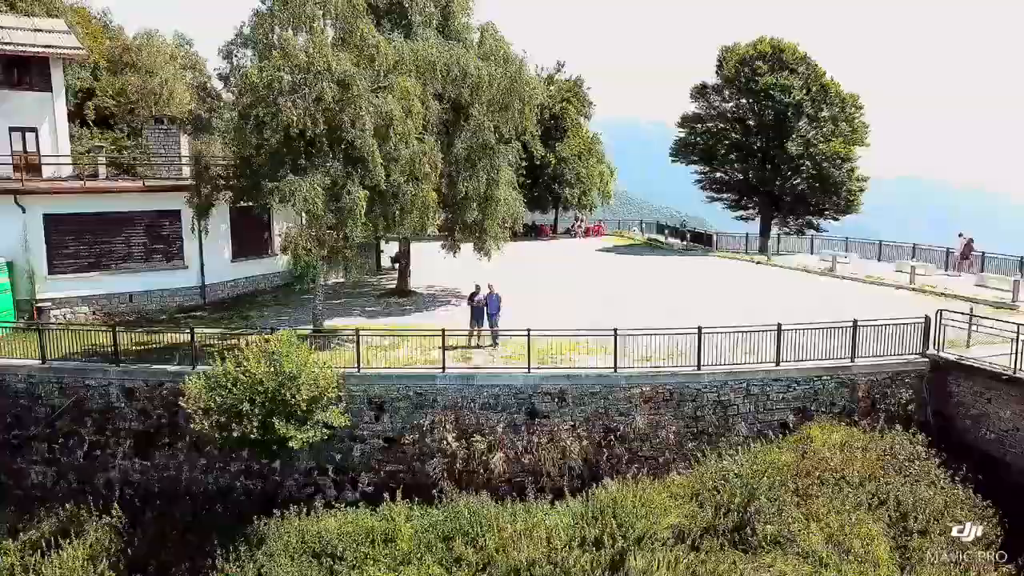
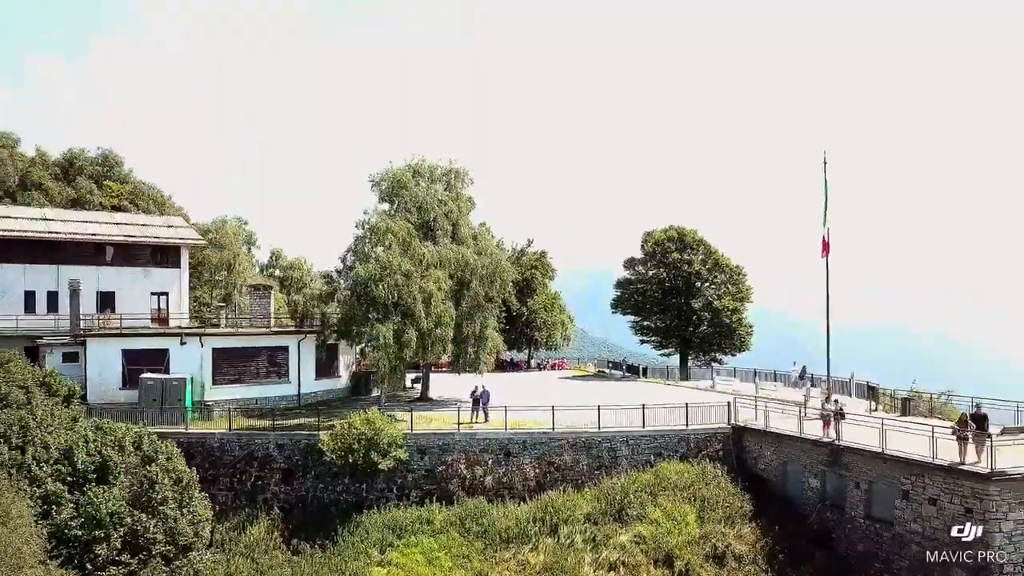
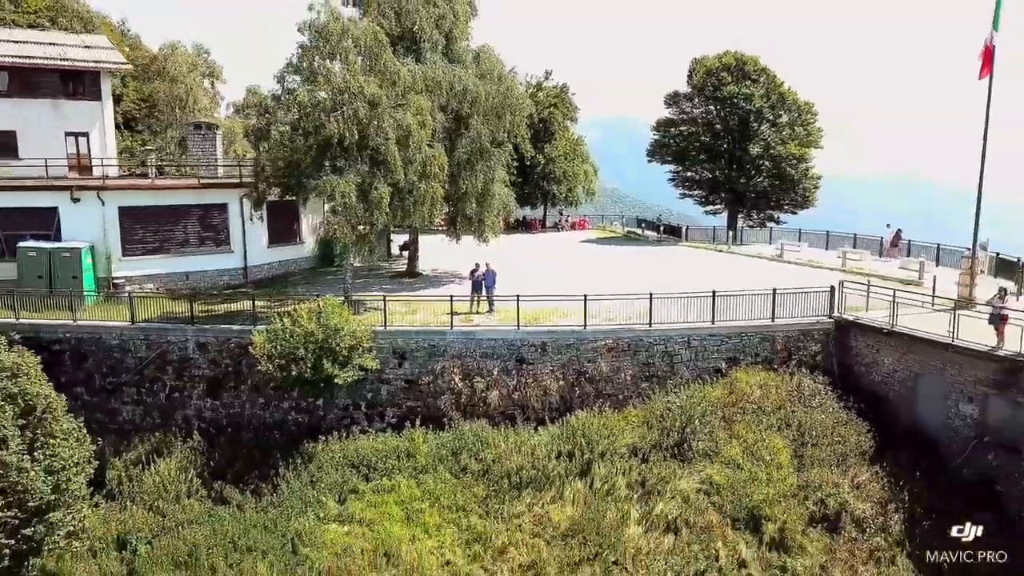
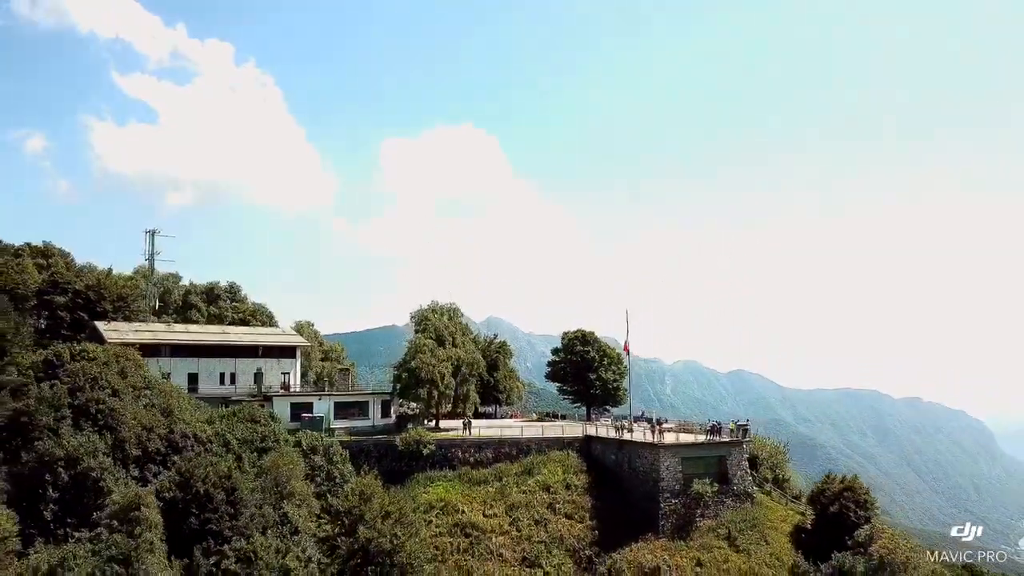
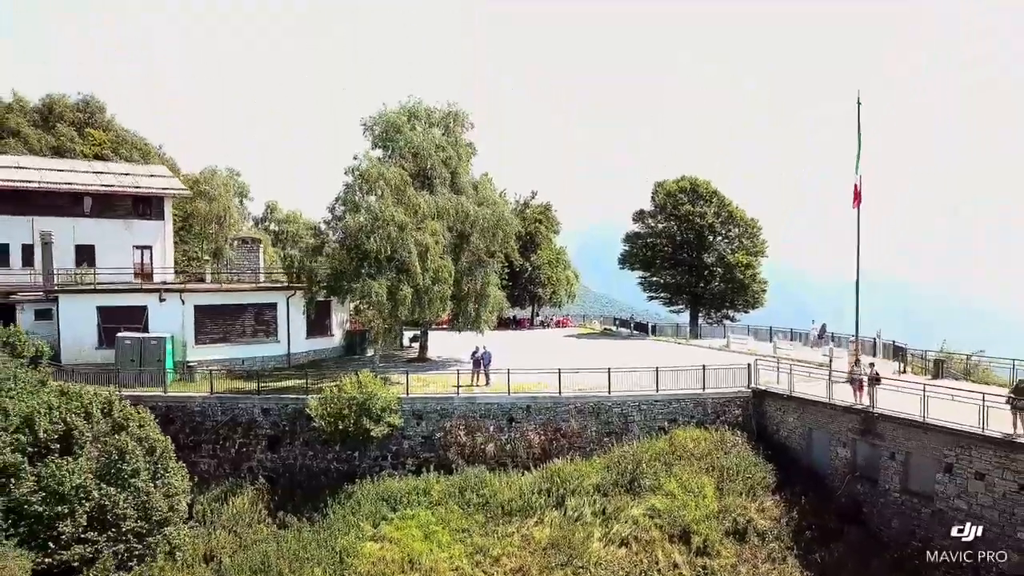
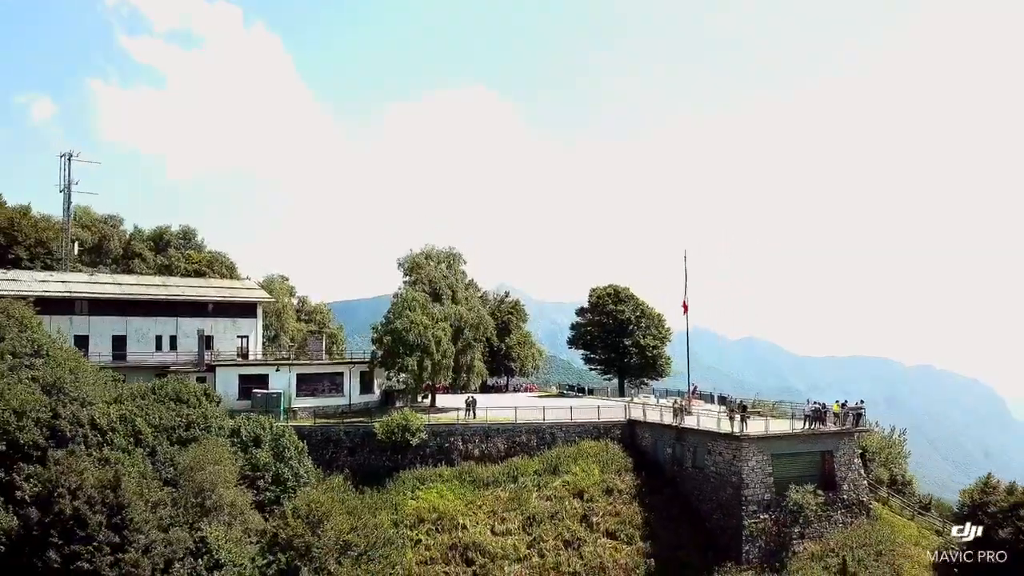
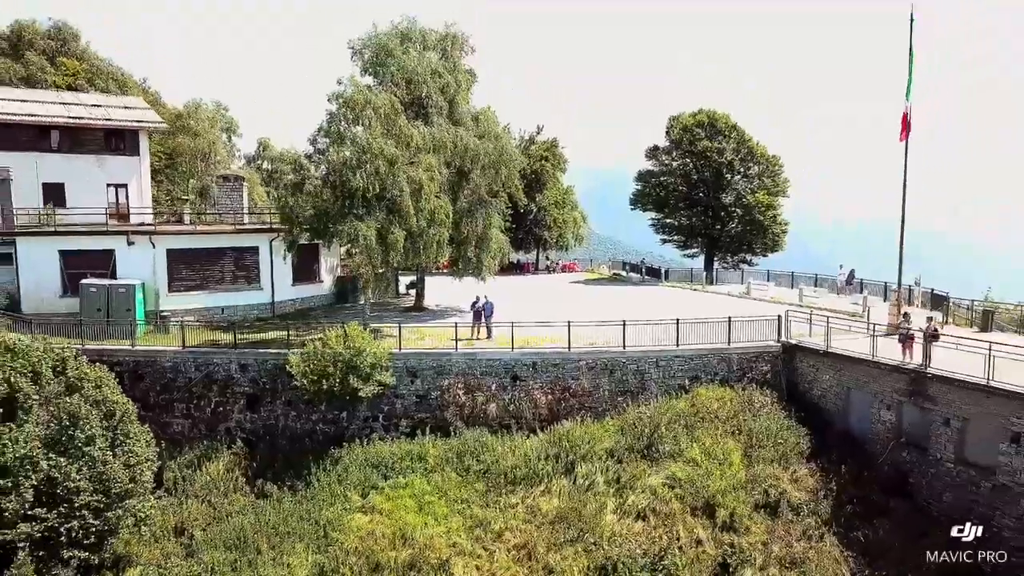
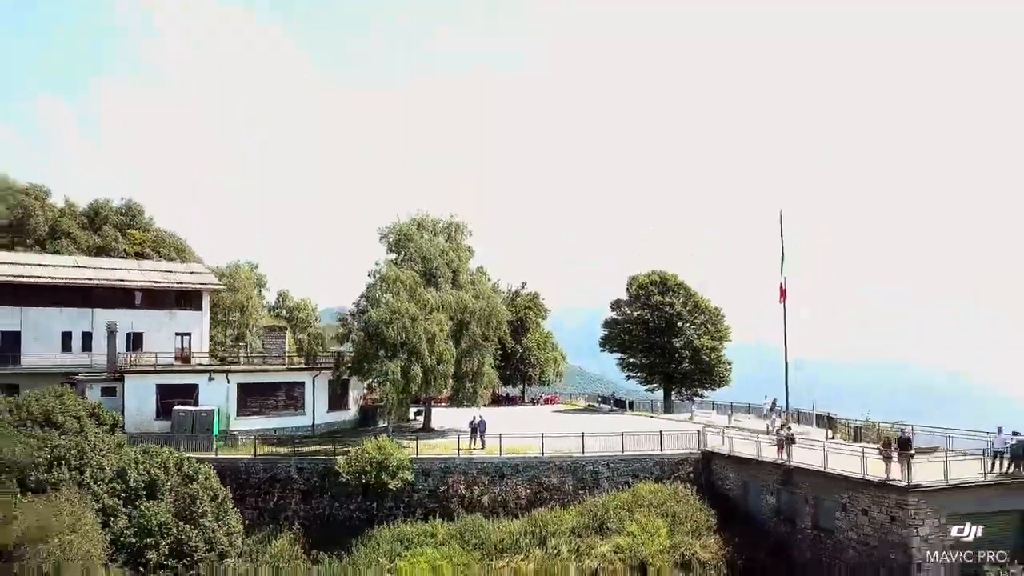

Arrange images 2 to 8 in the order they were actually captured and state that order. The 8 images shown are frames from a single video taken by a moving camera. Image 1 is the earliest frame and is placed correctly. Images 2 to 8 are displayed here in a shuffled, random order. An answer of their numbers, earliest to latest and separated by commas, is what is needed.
3, 7, 5, 2, 8, 6, 4
